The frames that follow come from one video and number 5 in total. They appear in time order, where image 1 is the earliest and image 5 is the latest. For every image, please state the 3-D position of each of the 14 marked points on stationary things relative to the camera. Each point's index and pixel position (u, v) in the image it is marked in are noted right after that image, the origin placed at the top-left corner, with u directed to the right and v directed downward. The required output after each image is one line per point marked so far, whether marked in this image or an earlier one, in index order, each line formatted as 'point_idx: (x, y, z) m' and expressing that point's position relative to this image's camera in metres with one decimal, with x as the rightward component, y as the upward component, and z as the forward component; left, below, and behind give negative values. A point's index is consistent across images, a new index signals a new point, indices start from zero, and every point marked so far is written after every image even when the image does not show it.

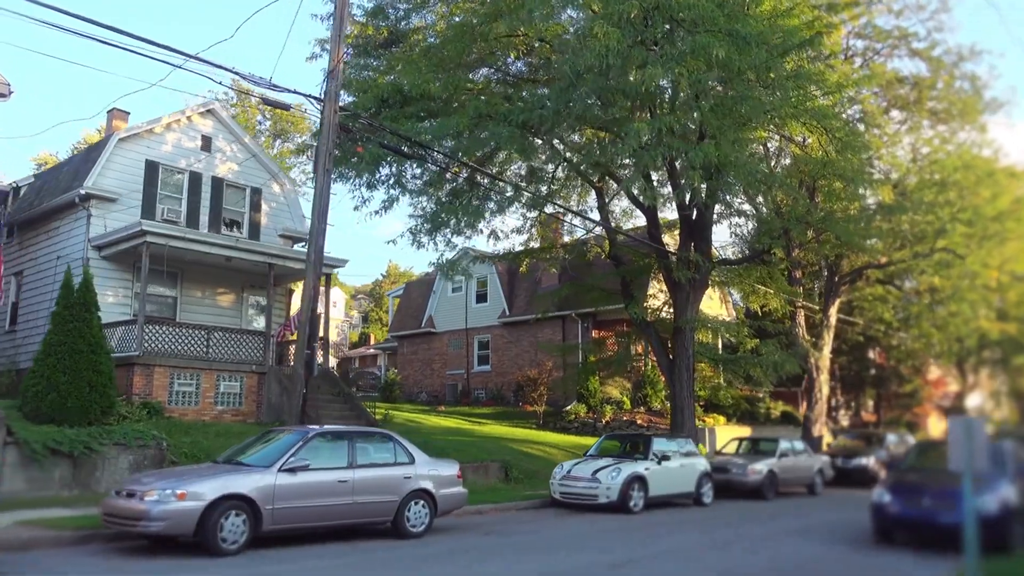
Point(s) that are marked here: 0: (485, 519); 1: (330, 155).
0: (-0.4, -3.6, +13.4) m
1: (-2.7, +1.9, +12.7) m
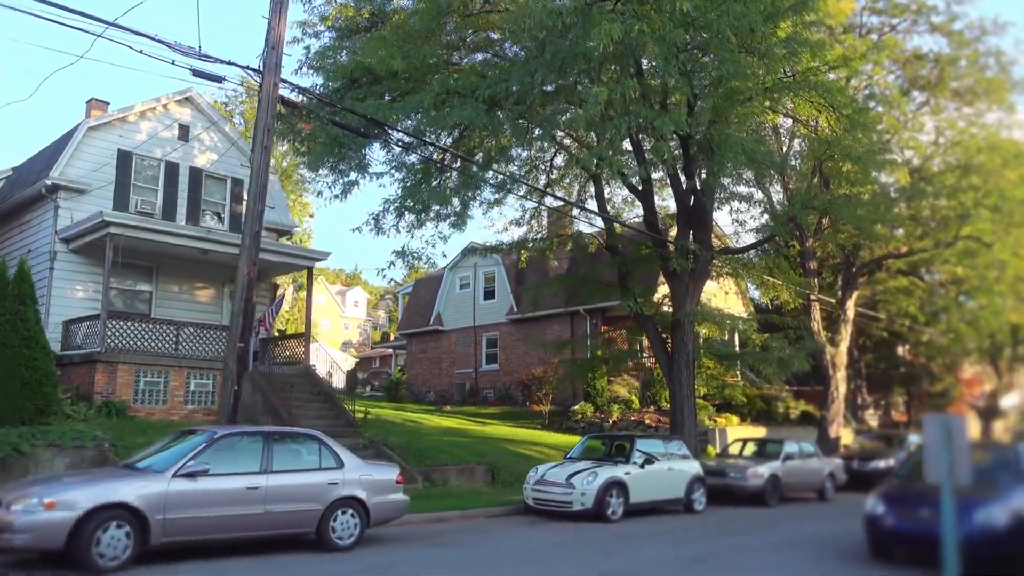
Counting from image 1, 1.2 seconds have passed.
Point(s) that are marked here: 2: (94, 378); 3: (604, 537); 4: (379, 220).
0: (-1.0, -3.4, +12.2) m
1: (-3.3, +2.1, +11.7) m
2: (-8.2, -1.8, +17.1) m
3: (+1.3, -3.5, +12.4) m
4: (-2.4, +1.2, +15.2) m
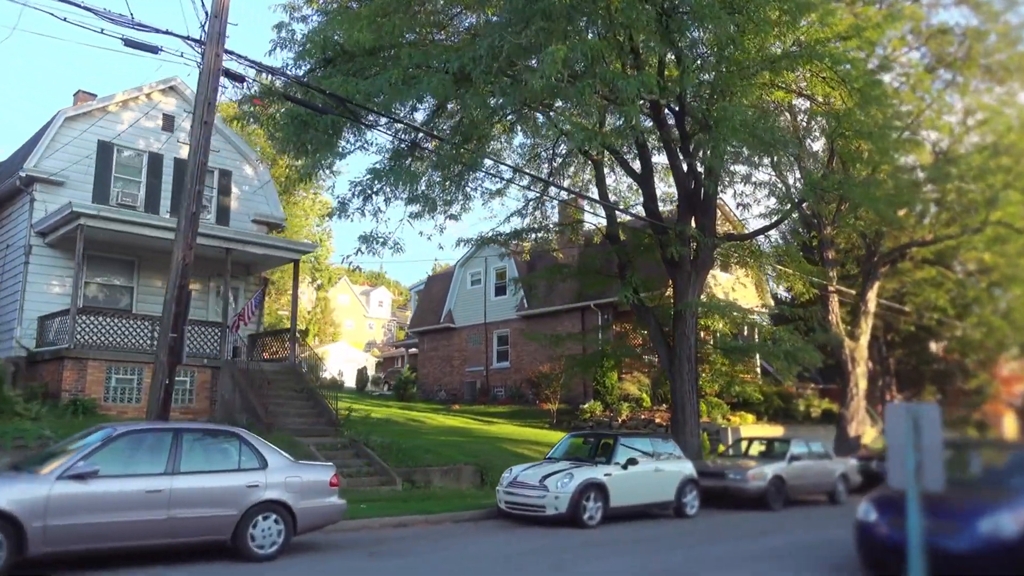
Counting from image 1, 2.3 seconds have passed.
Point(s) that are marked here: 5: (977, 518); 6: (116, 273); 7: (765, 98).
0: (-1.4, -3.2, +11.3) m
1: (-3.8, +2.3, +10.8) m
2: (-8.5, -1.6, +16.4) m
3: (+0.9, -3.3, +11.4) m
4: (-2.7, +1.4, +14.3) m
5: (+4.3, -2.1, +7.9) m
6: (-8.9, +0.3, +19.6) m
7: (+4.9, +3.9, +18.3) m
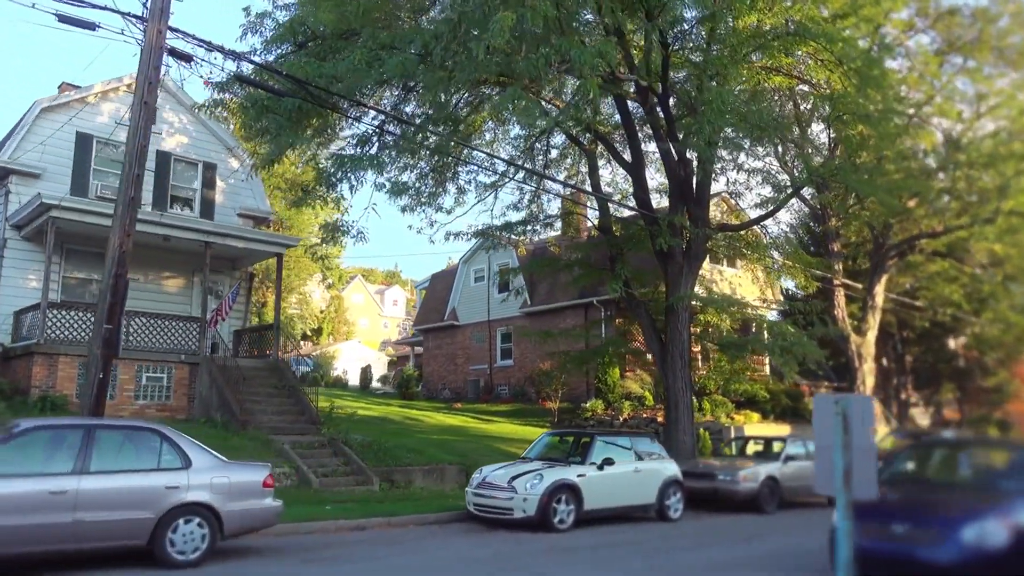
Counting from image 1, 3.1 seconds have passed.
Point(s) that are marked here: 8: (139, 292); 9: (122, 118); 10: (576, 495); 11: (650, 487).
0: (-1.9, -3.1, +10.7) m
1: (-4.3, +2.4, +10.3) m
2: (-8.8, -1.5, +16.0) m
3: (+0.4, -3.2, +10.7) m
4: (-3.1, +1.5, +13.7) m
5: (+3.7, -2.0, +7.2) m
6: (-9.2, +0.5, +19.2) m
7: (+4.6, +4.1, +17.5) m
8: (-8.4, -0.1, +19.6) m
9: (-9.0, +3.9, +20.0) m
10: (+0.9, -2.8, +11.6) m
11: (+2.0, -2.9, +12.6) m
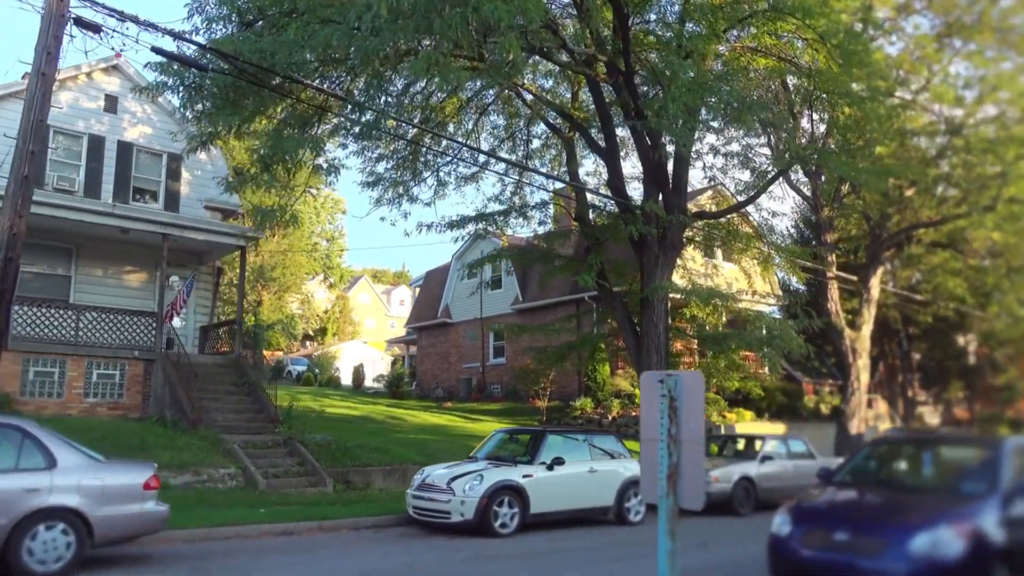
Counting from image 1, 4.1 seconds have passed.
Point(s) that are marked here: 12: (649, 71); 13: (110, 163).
0: (-2.6, -2.9, +9.9) m
1: (-5.1, +2.6, +9.5) m
2: (-9.5, -1.4, +15.3) m
3: (-0.4, -3.0, +9.9) m
4: (-3.8, +1.7, +13.0) m
5: (+2.9, -1.8, +6.3) m
6: (-9.8, +0.6, +18.5) m
7: (+3.9, +4.3, +16.6) m
8: (-9.0, 0.0, +19.0) m
9: (-9.6, +4.0, +19.4) m
10: (+0.1, -2.6, +10.8) m
11: (+1.3, -2.7, +11.8) m
12: (+2.5, +4.0, +15.9) m
13: (-9.0, +2.8, +19.6) m
